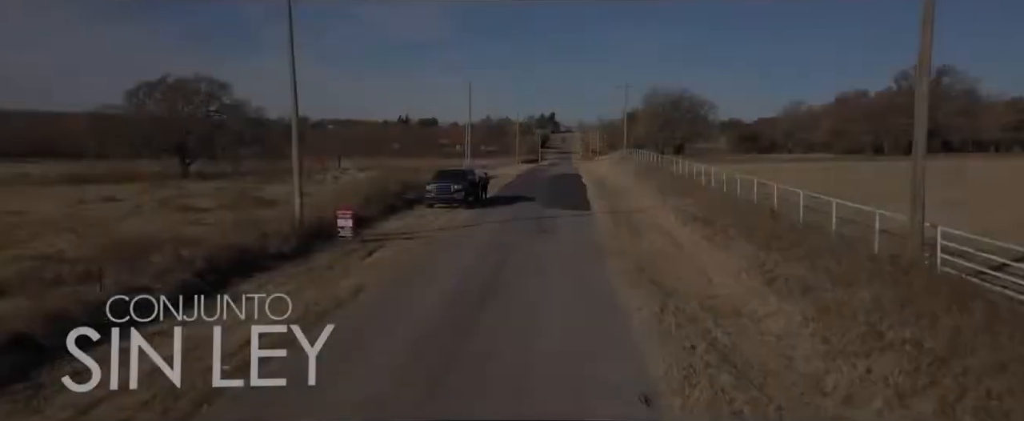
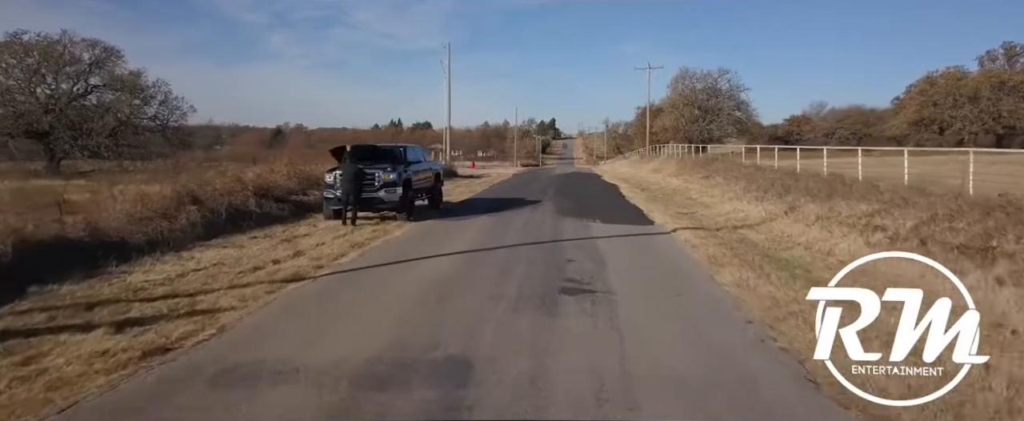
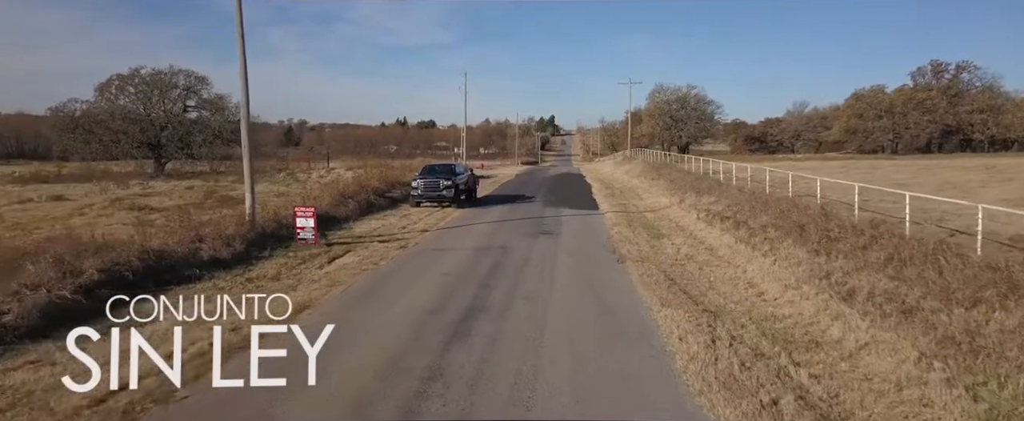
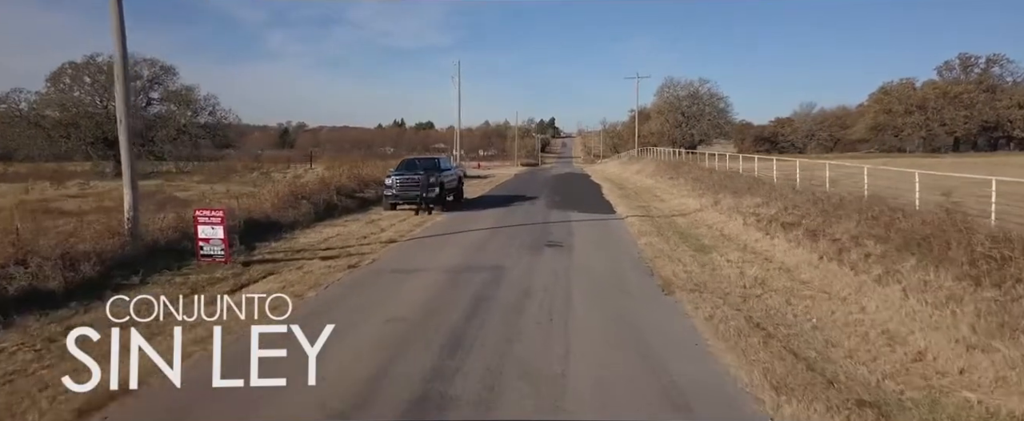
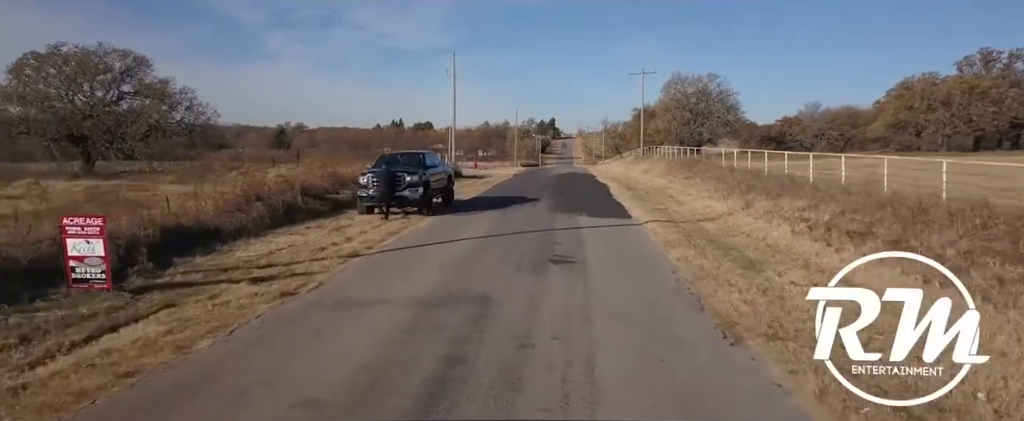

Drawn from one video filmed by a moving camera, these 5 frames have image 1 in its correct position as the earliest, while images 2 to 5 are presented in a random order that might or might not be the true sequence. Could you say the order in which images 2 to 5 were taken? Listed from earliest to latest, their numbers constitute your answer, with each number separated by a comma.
3, 4, 5, 2
